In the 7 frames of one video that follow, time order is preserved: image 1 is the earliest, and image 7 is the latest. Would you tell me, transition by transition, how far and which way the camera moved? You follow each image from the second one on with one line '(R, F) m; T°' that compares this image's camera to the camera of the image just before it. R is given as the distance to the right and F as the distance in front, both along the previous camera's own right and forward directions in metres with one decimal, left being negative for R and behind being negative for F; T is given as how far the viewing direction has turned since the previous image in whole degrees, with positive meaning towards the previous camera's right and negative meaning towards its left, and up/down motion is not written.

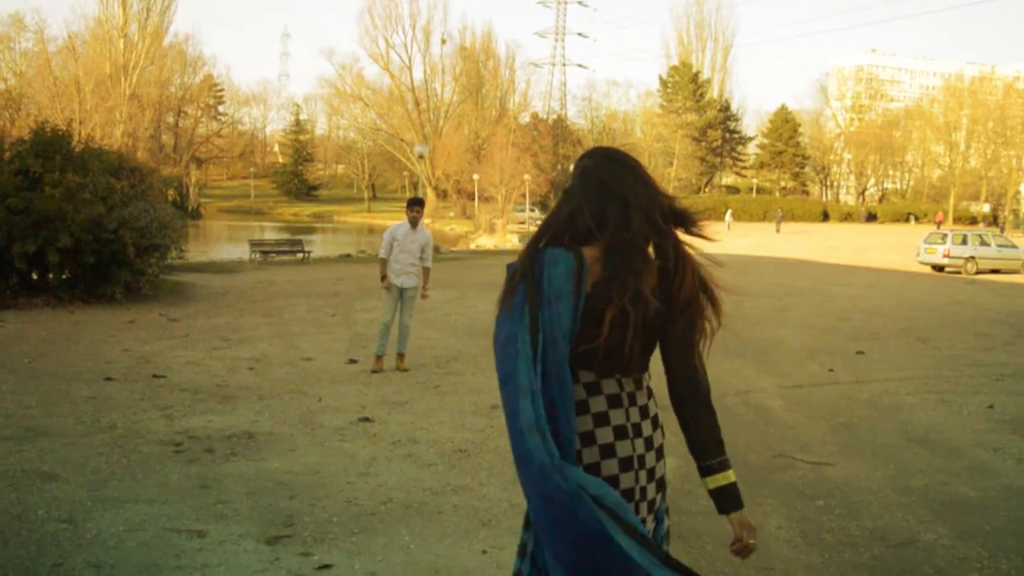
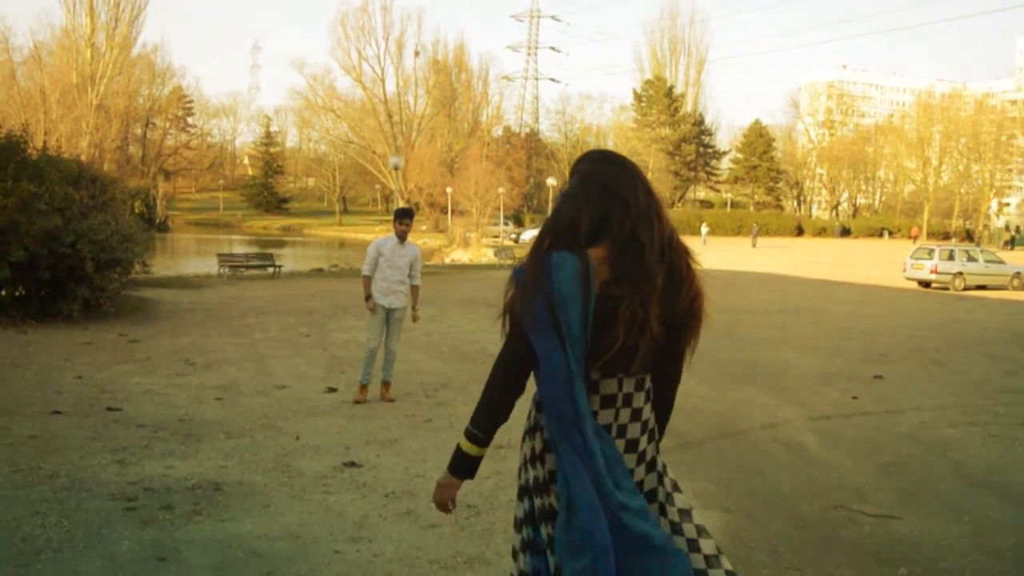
(-0.2, +0.9) m; +1°
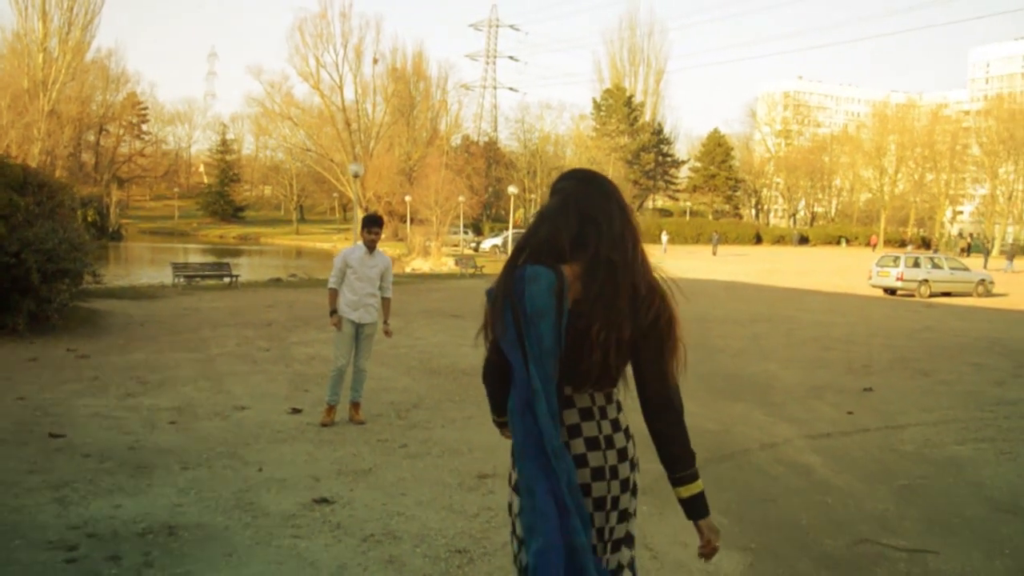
(-0.1, +0.6) m; +2°
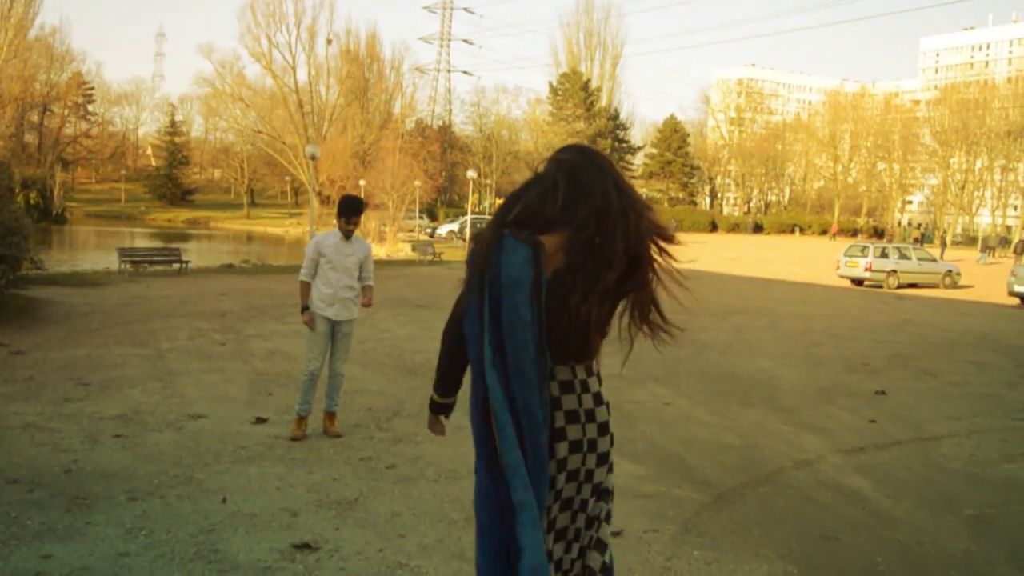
(-0.3, +0.9) m; +2°
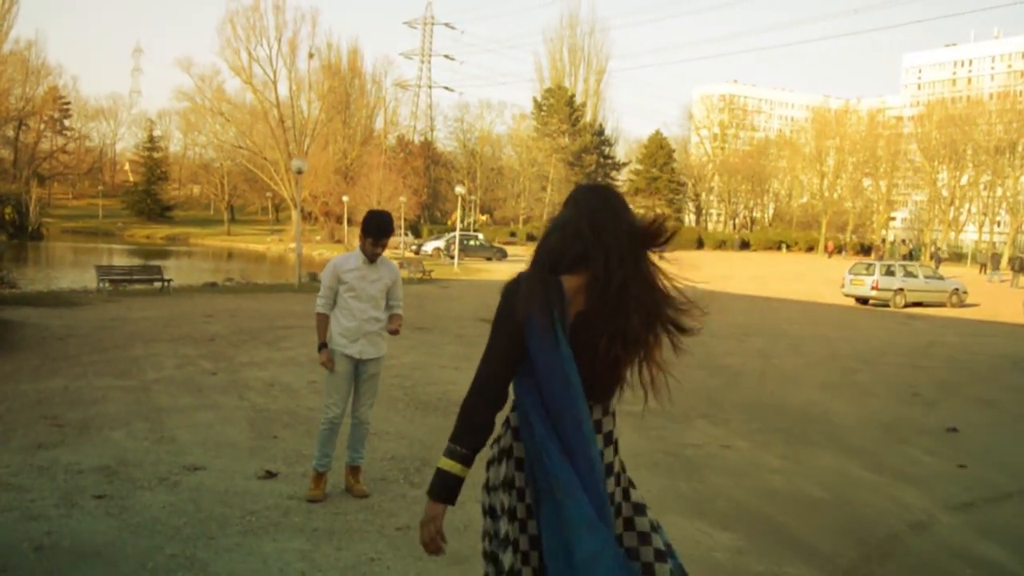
(-0.4, +1.0) m; +1°
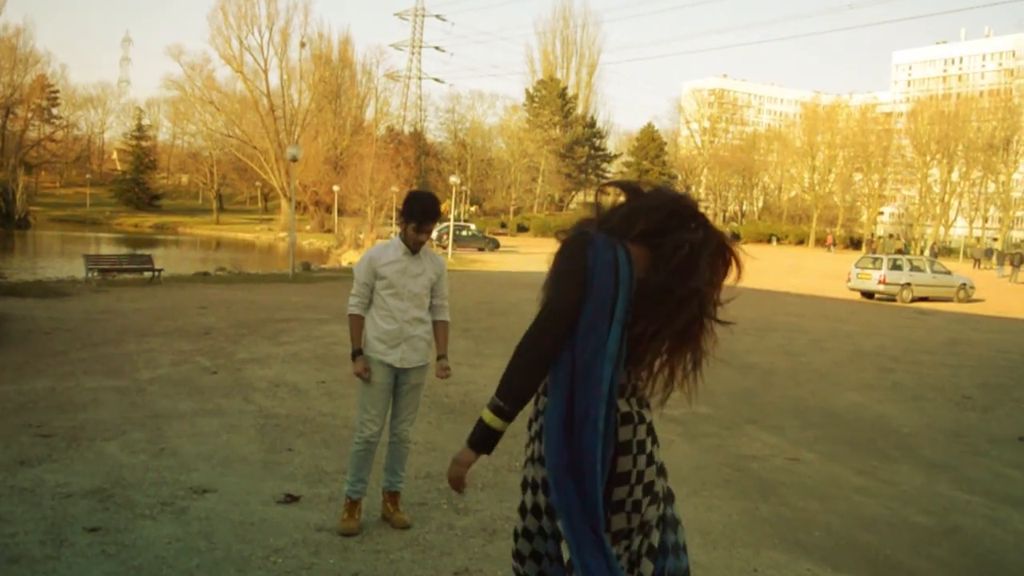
(-0.3, +0.8) m; +1°
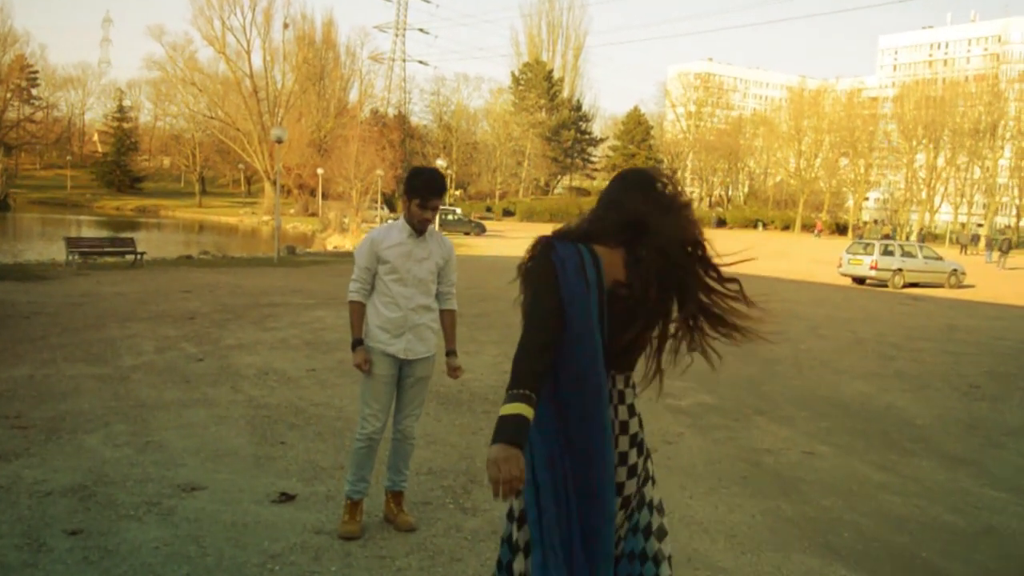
(-0.1, +0.3) m; +1°
